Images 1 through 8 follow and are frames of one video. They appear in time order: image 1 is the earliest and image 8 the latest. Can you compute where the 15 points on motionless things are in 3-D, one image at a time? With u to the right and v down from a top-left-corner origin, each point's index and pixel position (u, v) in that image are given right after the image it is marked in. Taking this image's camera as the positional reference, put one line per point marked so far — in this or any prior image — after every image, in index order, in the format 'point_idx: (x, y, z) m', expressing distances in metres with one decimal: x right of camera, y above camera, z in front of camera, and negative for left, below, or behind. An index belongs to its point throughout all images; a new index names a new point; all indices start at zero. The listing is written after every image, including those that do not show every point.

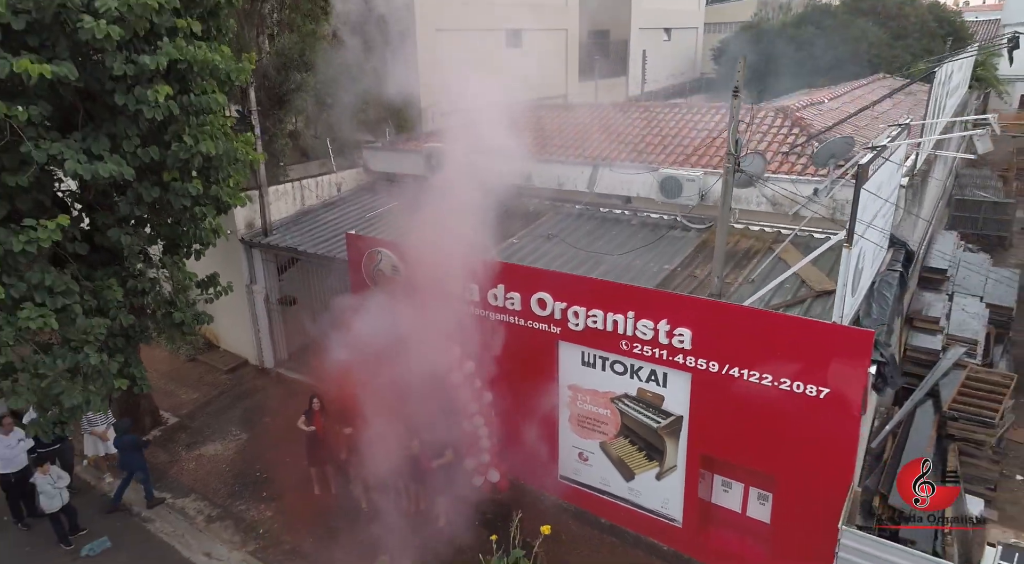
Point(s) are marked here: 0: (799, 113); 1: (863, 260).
0: (+3.8, +2.2, +9.4) m
1: (+2.9, +0.2, +5.7) m
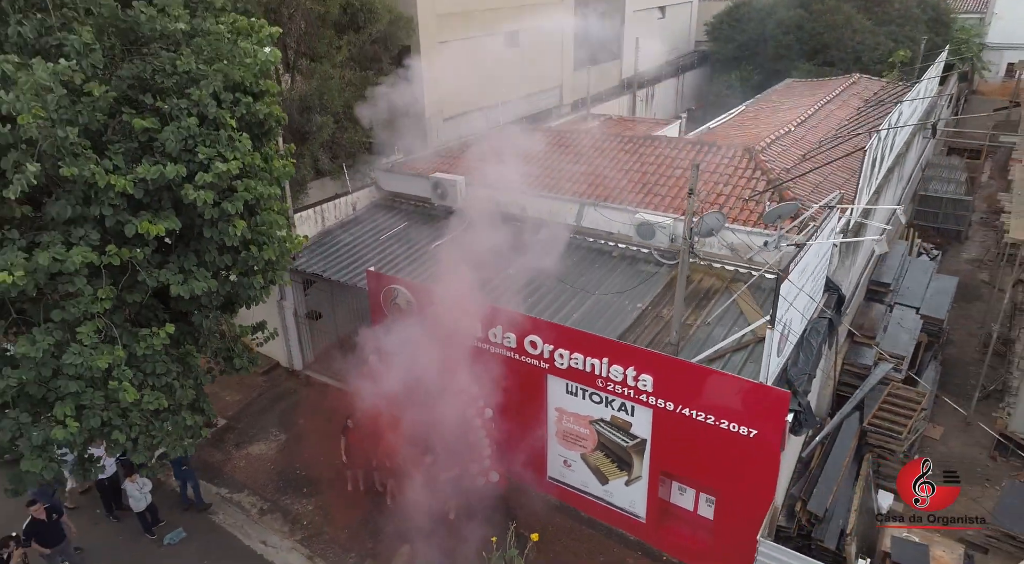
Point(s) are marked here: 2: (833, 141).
0: (+3.7, +1.9, +10.7) m
1: (+2.8, -0.4, +7.2) m
2: (+5.4, +2.4, +12.0) m
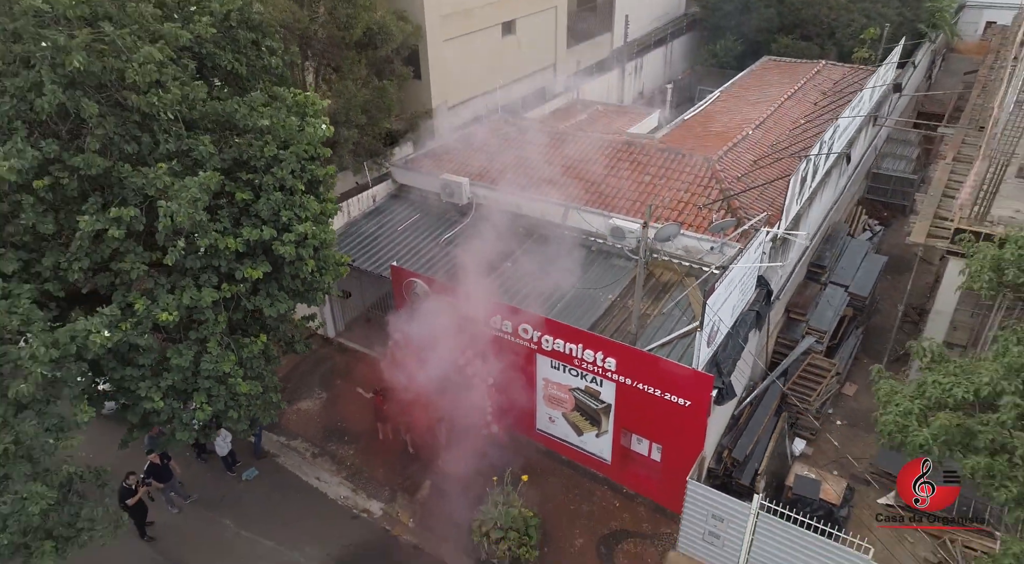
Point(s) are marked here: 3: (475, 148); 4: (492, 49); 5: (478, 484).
0: (+3.7, +2.1, +12.8) m
1: (+2.8, -0.6, +9.6) m
2: (+5.3, +2.7, +14.1) m
3: (-0.7, +2.8, +14.9) m
4: (-0.5, +6.1, +18.4) m
5: (-0.5, -3.1, +11.0) m
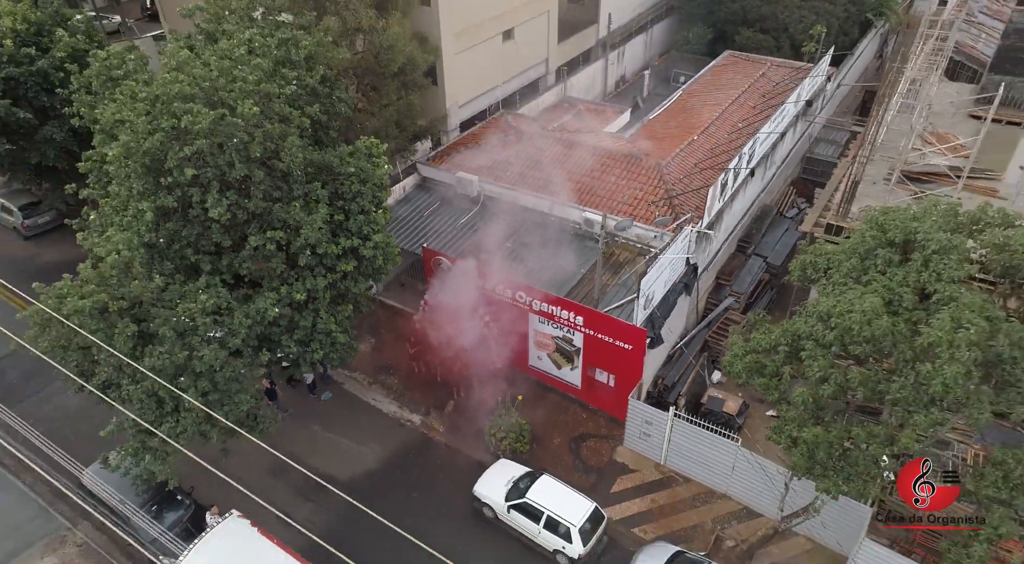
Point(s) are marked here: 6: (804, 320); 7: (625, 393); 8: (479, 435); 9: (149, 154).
0: (+3.6, +2.7, +17.0) m
1: (+2.7, -0.2, +14.1) m
2: (+5.3, +3.4, +18.3) m
3: (-0.8, +3.6, +19.1) m
4: (-0.5, +7.2, +22.3) m
5: (-0.5, -2.7, +15.8) m
6: (+4.1, -0.5, +9.9) m
7: (+2.4, -2.3, +14.9) m
8: (-0.7, -3.2, +15.1) m
9: (-5.5, +1.9, +10.9) m
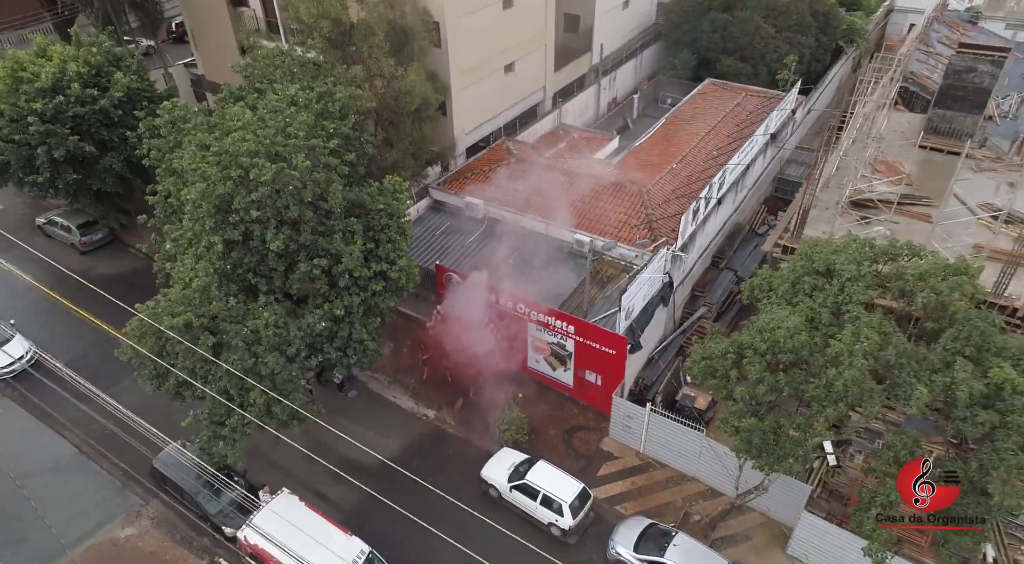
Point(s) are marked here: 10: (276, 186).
0: (+3.7, +2.4, +19.6) m
1: (+2.8, -0.6, +16.6) m
2: (+5.3, +3.1, +20.8) m
3: (-0.7, +3.3, +21.6) m
4: (-0.5, +6.9, +24.8) m
5: (-0.5, -3.0, +18.3) m
6: (+4.2, -0.9, +12.5) m
7: (+2.4, -2.7, +17.4) m
8: (-0.7, -3.6, +17.6) m
9: (-5.5, +1.6, +13.4) m
10: (-4.4, +1.8, +13.3) m
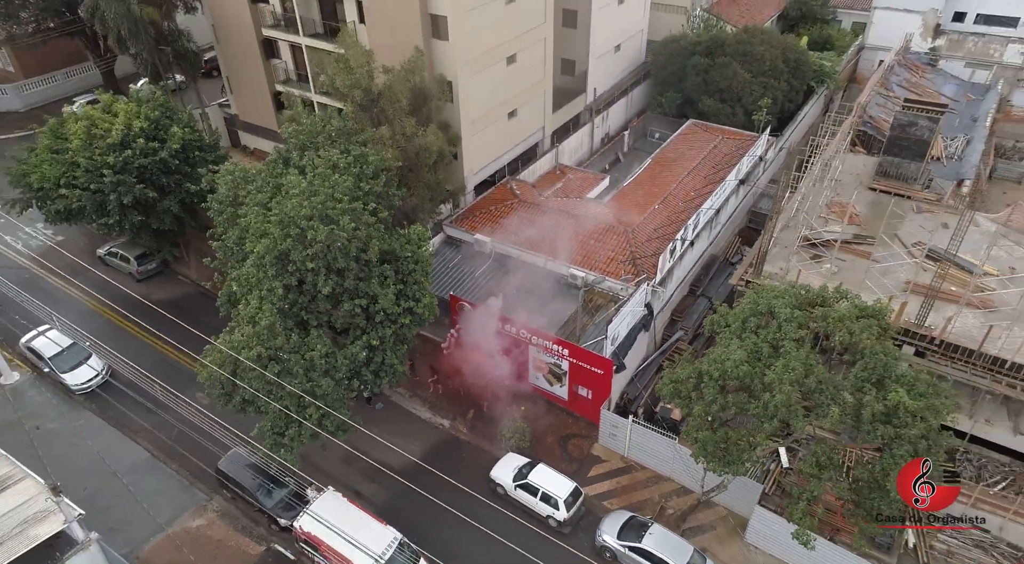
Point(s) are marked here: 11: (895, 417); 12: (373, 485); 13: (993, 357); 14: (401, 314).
0: (+3.8, +1.5, +22.7) m
1: (+2.9, -1.5, +19.8) m
2: (+5.4, +2.2, +24.0) m
3: (-0.6, +2.4, +24.7) m
4: (-0.4, +6.0, +28.0) m
5: (-0.4, -3.9, +21.4) m
6: (+4.3, -1.8, +15.6) m
7: (+2.5, -3.5, +20.6) m
8: (-0.6, -4.5, +20.8) m
9: (-5.4, +0.7, +16.6) m
10: (-4.3, +0.9, +16.5) m
11: (+7.6, -2.7, +14.0) m
12: (-3.8, -5.5, +19.4) m
13: (+11.8, -1.8, +17.2) m
14: (-2.8, -0.8, +17.9) m
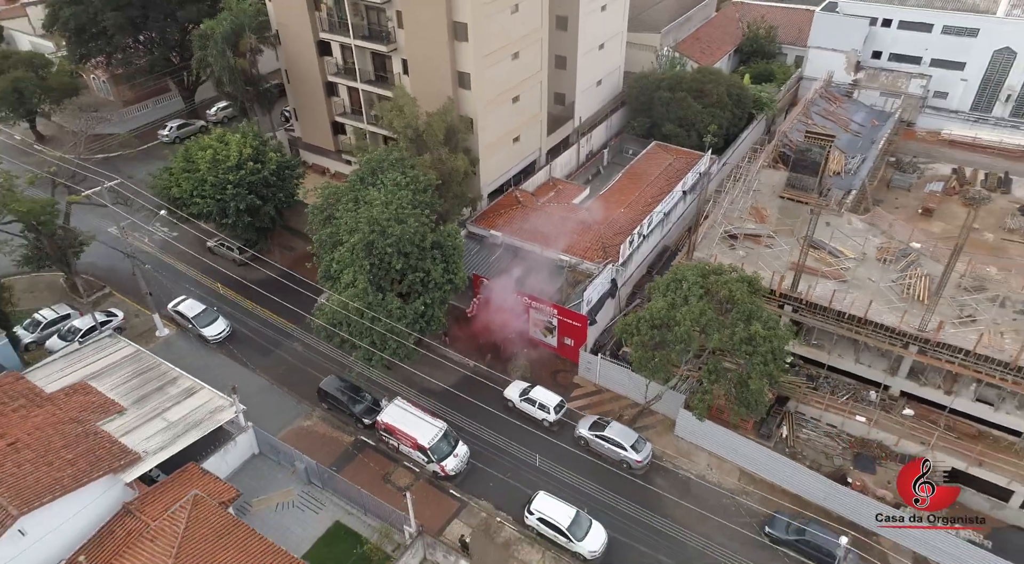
0: (+4.0, +2.3, +31.6) m
1: (+3.1, -0.7, +28.7) m
2: (+5.7, +3.0, +32.9) m
3: (-0.4, +3.2, +33.6) m
4: (-0.2, +6.8, +36.8) m
5: (-0.2, -3.1, +30.3) m
6: (+4.5, -1.0, +24.5) m
7: (+2.7, -2.8, +29.5) m
8: (-0.3, -3.7, +29.7) m
9: (-5.1, +1.5, +25.5) m
10: (-4.1, +1.7, +25.4) m
11: (+7.8, -1.9, +22.9) m
12: (-3.5, -4.8, +28.3) m
13: (+12.1, -1.1, +26.1) m
14: (-2.6, 0.0, +26.8) m
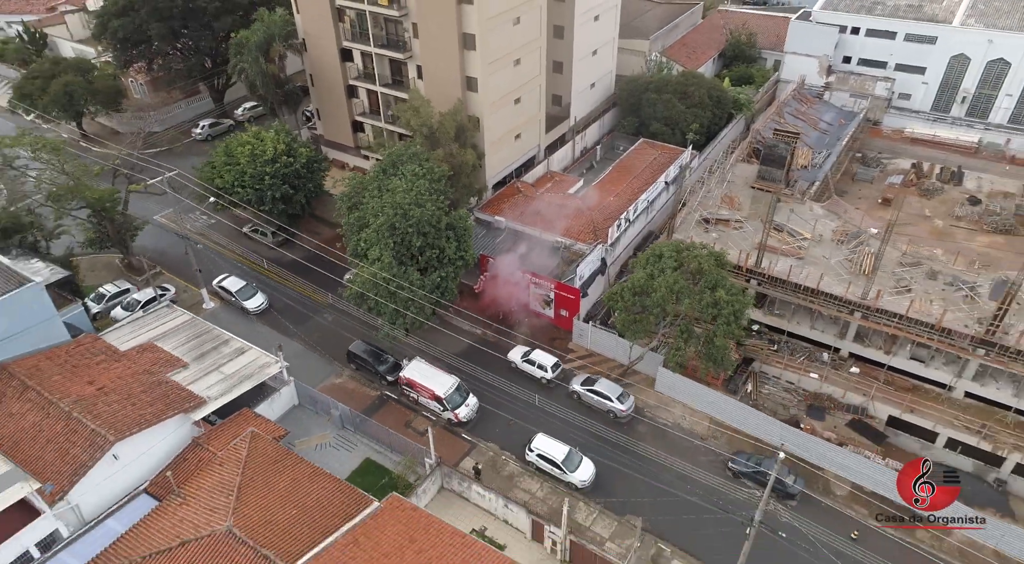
0: (+4.1, +3.3, +36.0) m
1: (+3.3, +0.3, +33.0) m
2: (+5.8, +4.0, +37.2) m
3: (-0.3, +4.2, +38.0) m
4: (-0.1, +7.8, +41.2) m
5: (0.0, -2.1, +34.7) m
6: (+4.7, 0.0, +28.9) m
7: (+2.9, -1.8, +33.8) m
8: (-0.2, -2.7, +34.0) m
9: (-5.0, +2.5, +29.8) m
10: (-3.9, +2.7, +29.7) m
11: (+8.0, -0.9, +27.3) m
12: (-3.4, -3.8, +32.6) m
13: (+12.2, -0.1, +30.5) m
14: (-2.4, +1.0, +31.1) m
